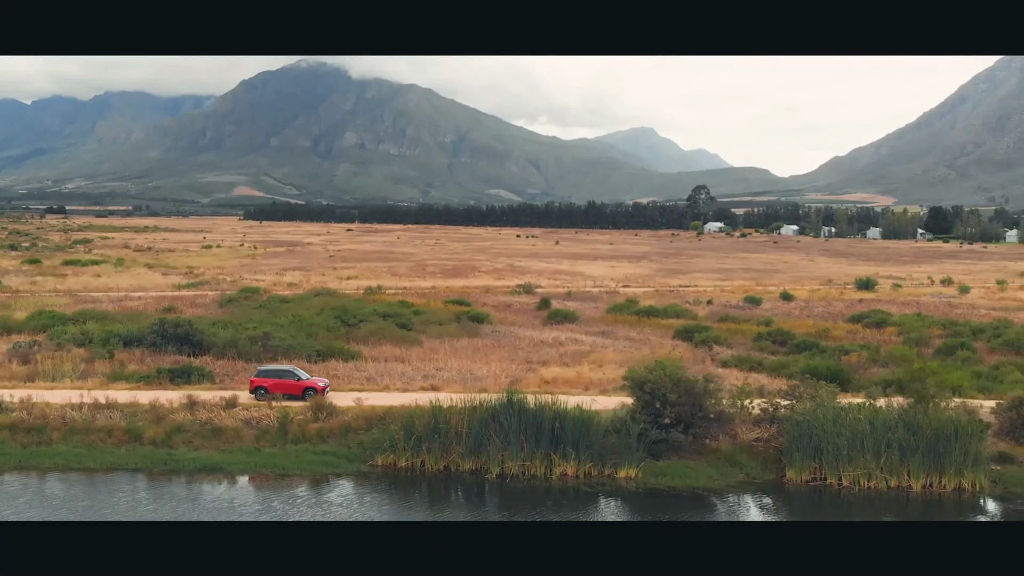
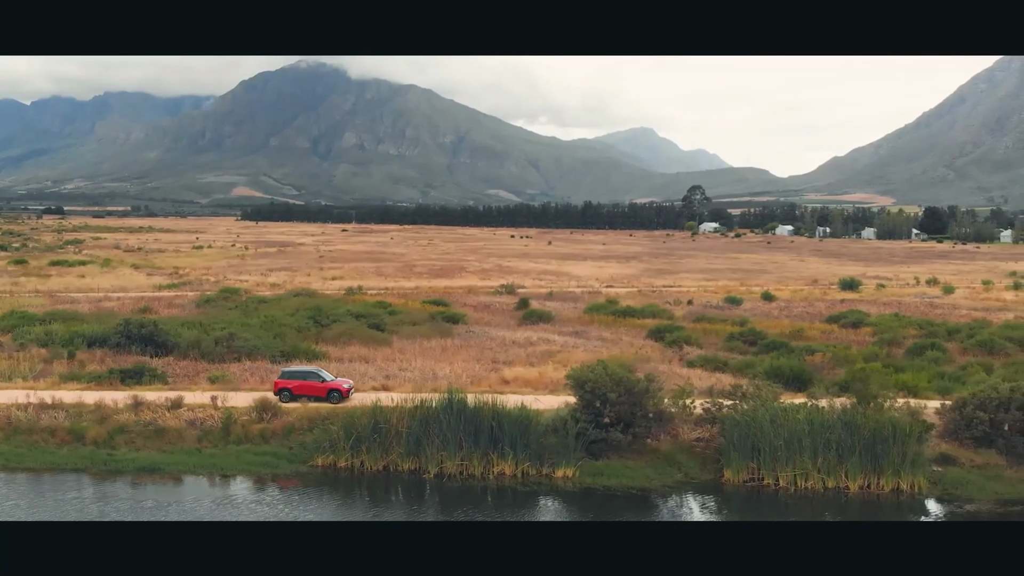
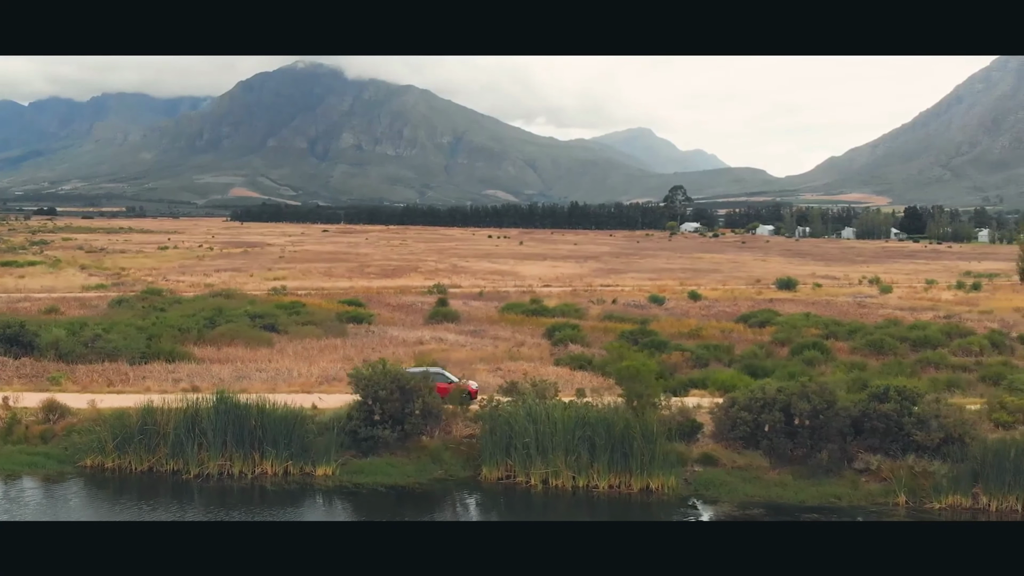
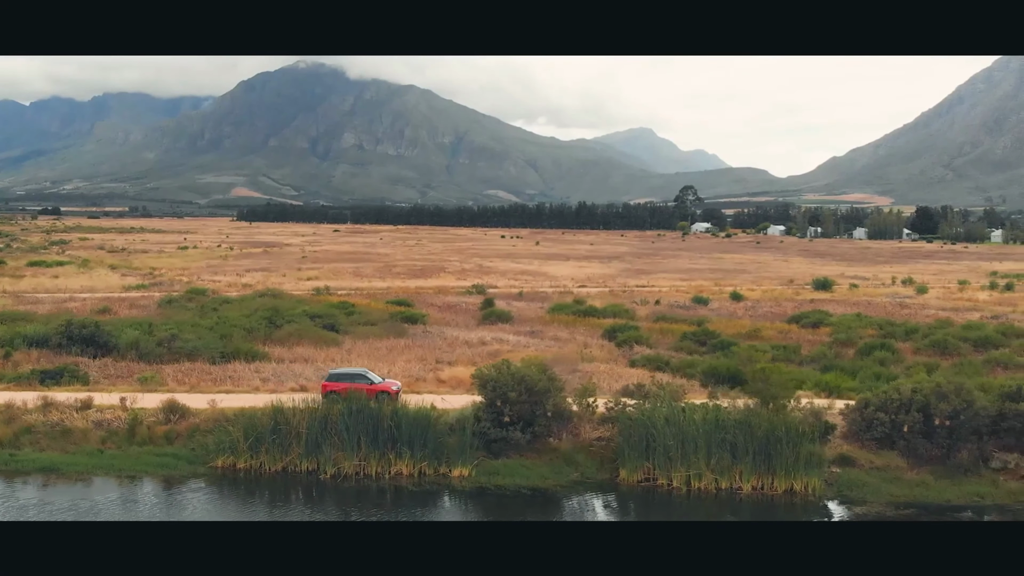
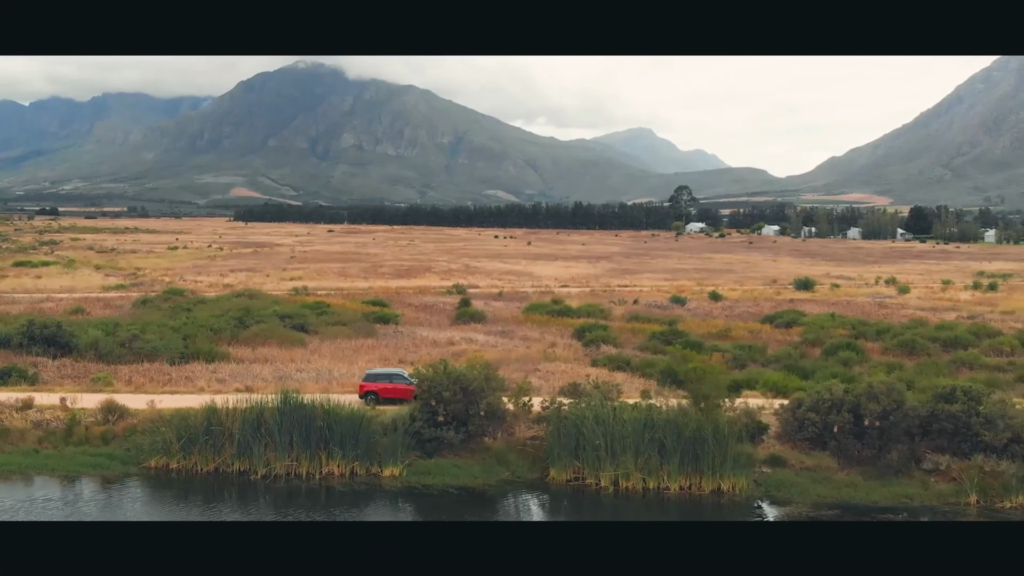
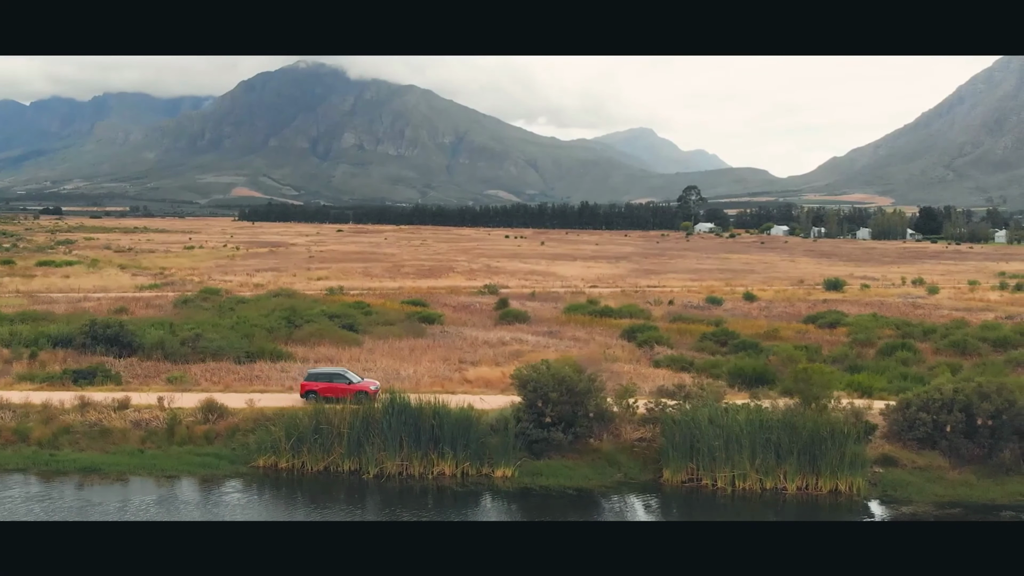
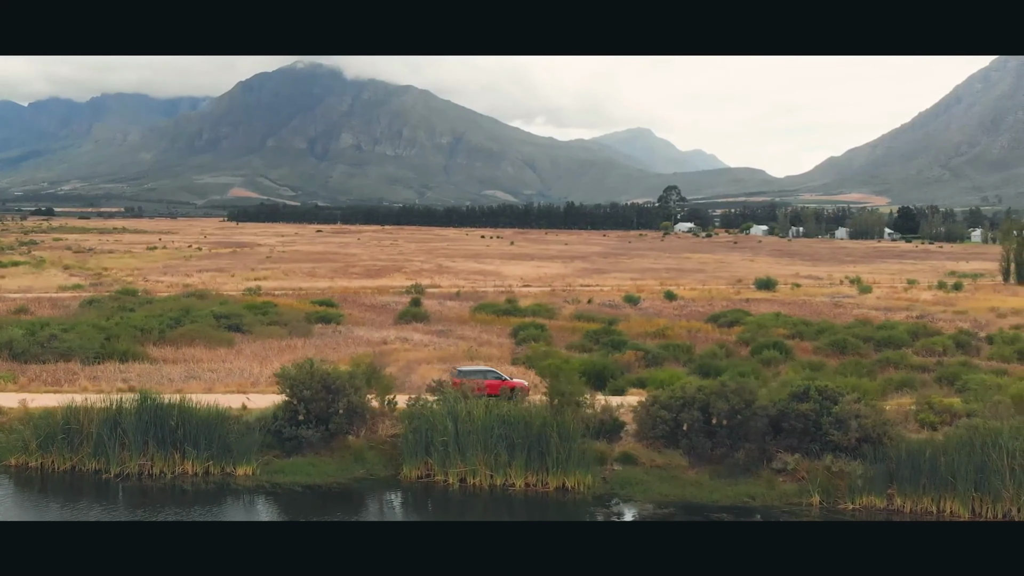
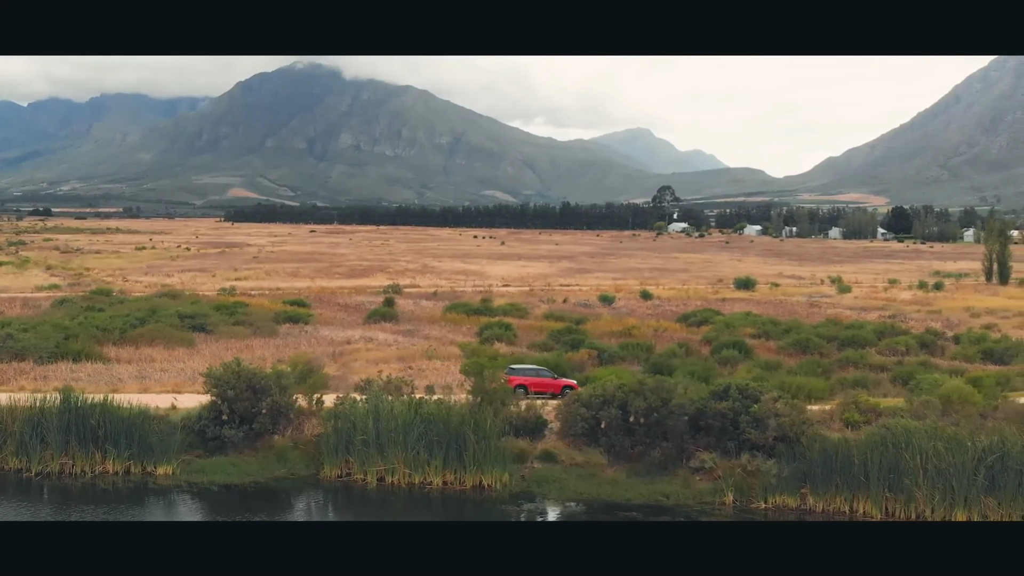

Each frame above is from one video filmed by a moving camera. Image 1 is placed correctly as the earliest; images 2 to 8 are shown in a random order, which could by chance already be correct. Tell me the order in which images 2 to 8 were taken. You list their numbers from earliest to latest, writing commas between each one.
2, 6, 4, 5, 3, 7, 8
